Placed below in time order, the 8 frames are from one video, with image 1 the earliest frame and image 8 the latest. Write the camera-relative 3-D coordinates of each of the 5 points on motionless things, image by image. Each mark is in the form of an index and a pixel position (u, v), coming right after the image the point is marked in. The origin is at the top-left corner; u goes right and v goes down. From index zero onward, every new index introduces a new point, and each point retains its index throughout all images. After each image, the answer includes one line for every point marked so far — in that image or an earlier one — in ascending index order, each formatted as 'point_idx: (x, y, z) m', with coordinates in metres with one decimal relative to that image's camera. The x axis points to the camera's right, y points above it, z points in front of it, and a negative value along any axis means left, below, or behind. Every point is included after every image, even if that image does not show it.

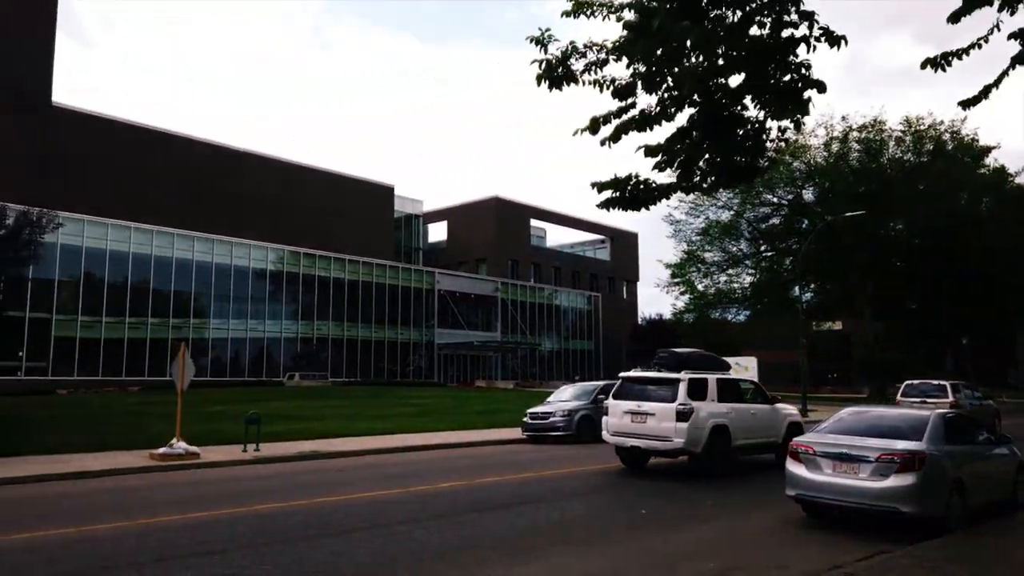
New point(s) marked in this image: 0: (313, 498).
0: (-2.9, -3.2, +11.4) m
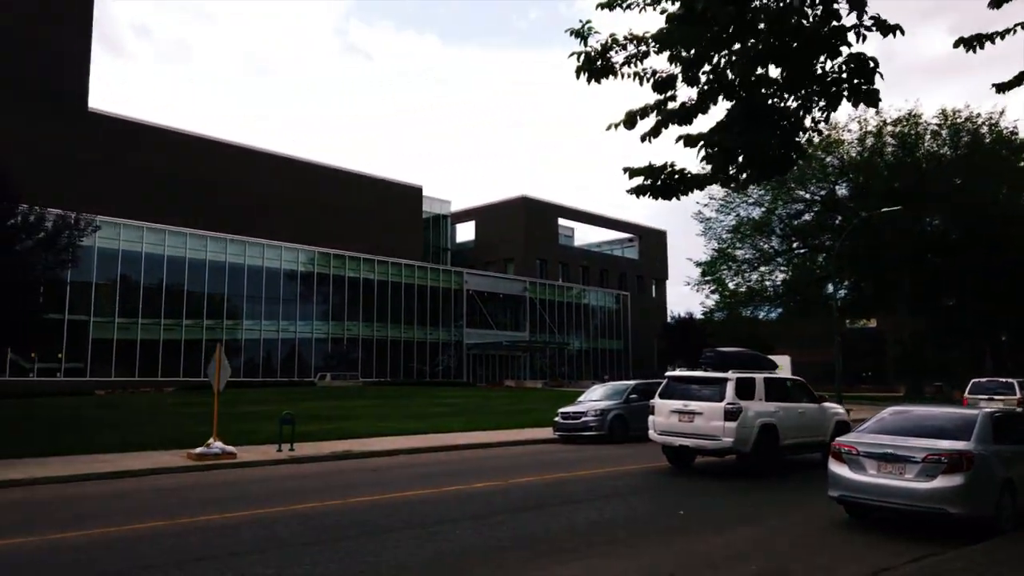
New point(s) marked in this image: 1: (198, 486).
0: (-2.4, -3.2, +11.5) m
1: (-5.5, -3.5, +13.3) m
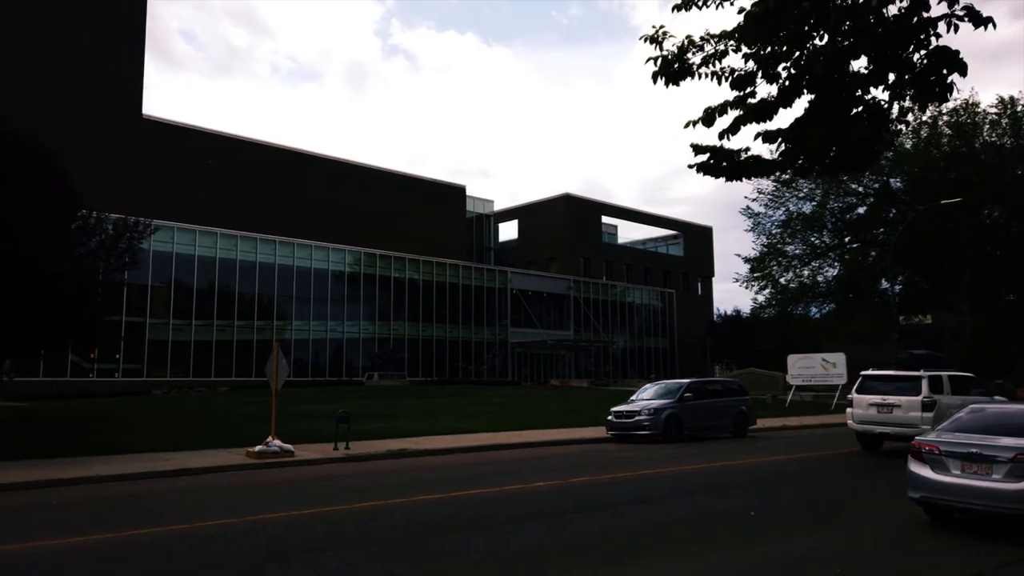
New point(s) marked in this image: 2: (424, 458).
0: (-1.5, -3.2, +11.5) m
1: (-4.5, -3.5, +13.5) m
2: (-1.8, -3.7, +16.2) m
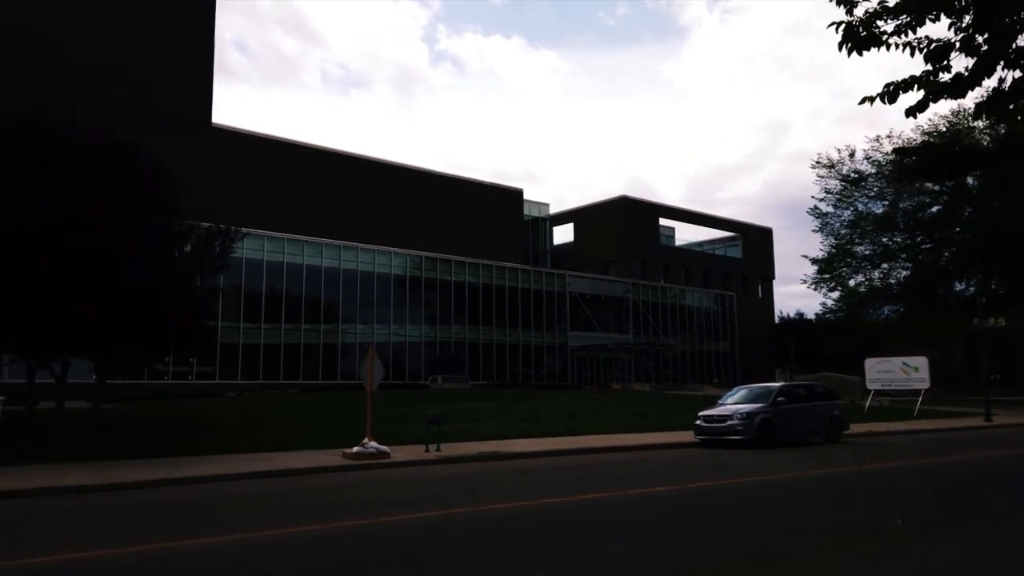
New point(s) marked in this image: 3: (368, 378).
0: (+0.3, -3.2, +11.4) m
1: (-2.6, -3.5, +13.5) m
2: (+0.1, -3.7, +16.1) m
3: (-3.0, -1.9, +15.8) m
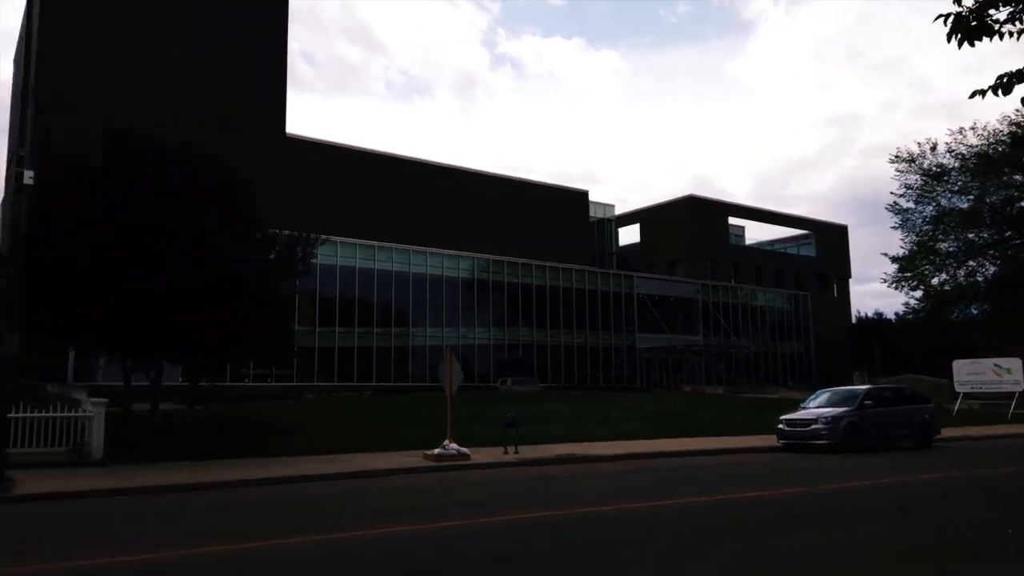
0: (+1.5, -3.2, +11.3) m
1: (-1.2, -3.6, +13.7) m
2: (+1.8, -3.8, +16.1) m
3: (-1.4, -2.0, +16.0) m
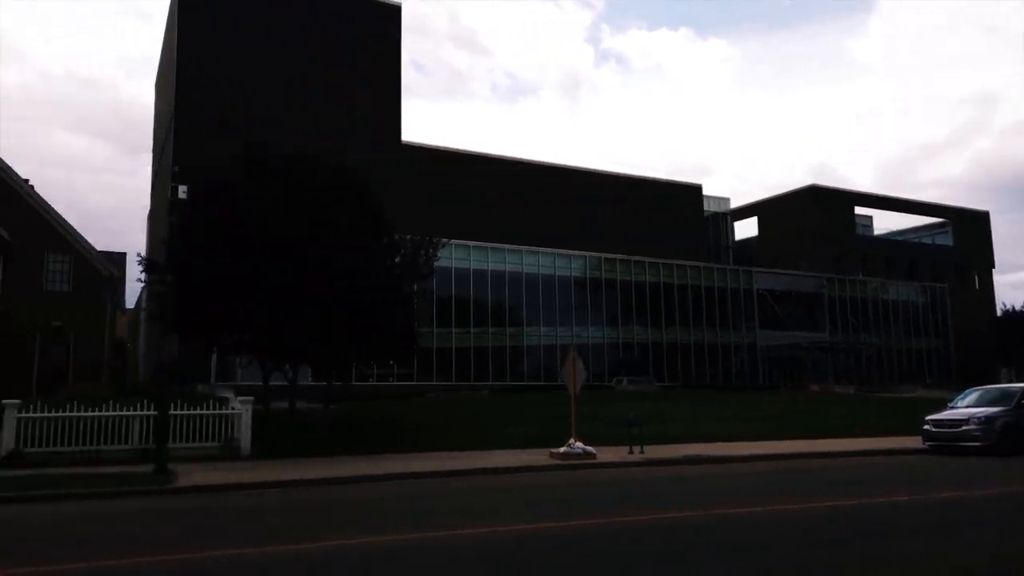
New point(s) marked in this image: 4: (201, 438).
0: (+3.5, -3.2, +11.0) m
1: (+1.2, -3.6, +13.7) m
2: (+4.5, -3.7, +15.6) m
3: (+1.2, -2.0, +16.0) m
4: (-6.6, -3.2, +16.1) m
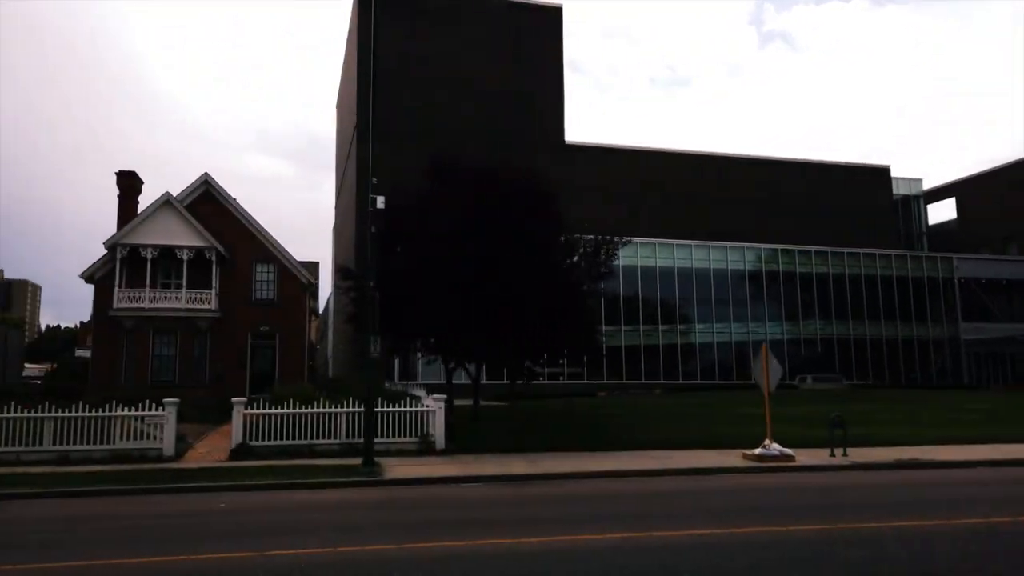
0: (+6.3, -3.0, +9.9) m
1: (+4.6, -3.5, +13.1) m
2: (+8.2, -3.4, +14.2) m
3: (+5.1, -1.8, +15.3) m
4: (-2.5, -3.3, +17.0) m
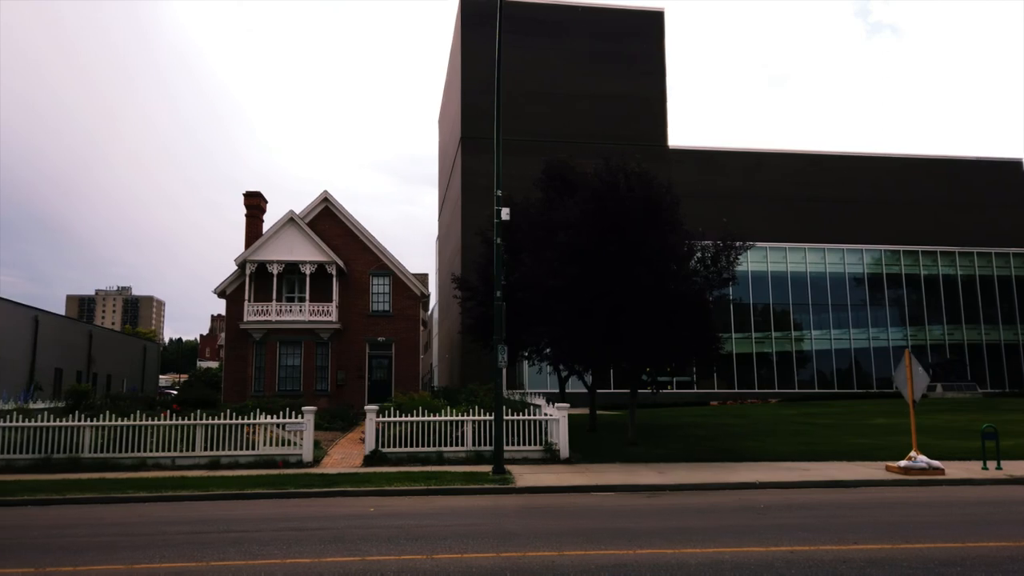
0: (+8.1, -3.0, +9.0) m
1: (+6.8, -3.5, +12.4) m
2: (+10.6, -3.4, +13.1) m
3: (+7.6, -1.9, +14.5) m
4: (+0.3, -3.5, +17.2) m
